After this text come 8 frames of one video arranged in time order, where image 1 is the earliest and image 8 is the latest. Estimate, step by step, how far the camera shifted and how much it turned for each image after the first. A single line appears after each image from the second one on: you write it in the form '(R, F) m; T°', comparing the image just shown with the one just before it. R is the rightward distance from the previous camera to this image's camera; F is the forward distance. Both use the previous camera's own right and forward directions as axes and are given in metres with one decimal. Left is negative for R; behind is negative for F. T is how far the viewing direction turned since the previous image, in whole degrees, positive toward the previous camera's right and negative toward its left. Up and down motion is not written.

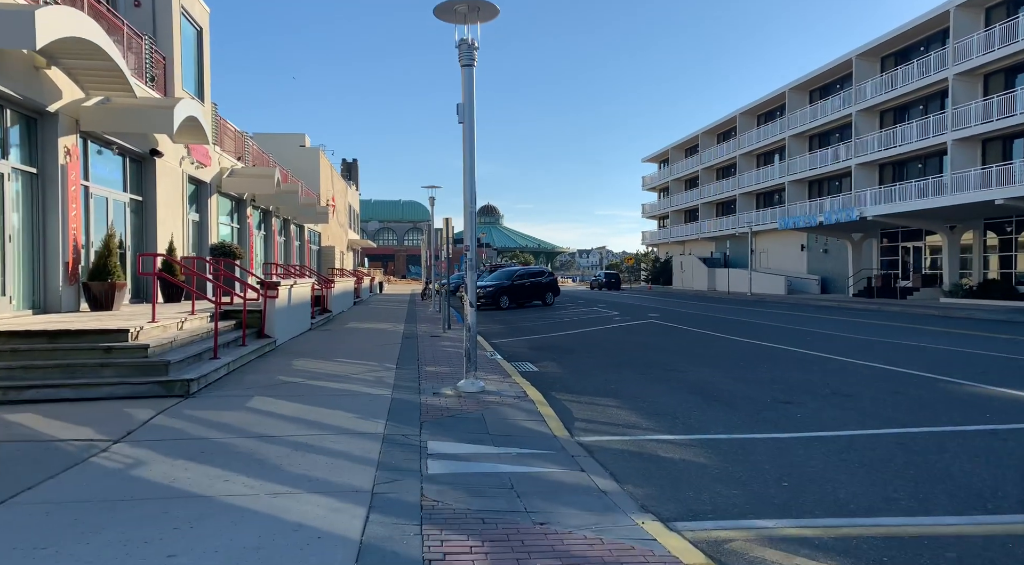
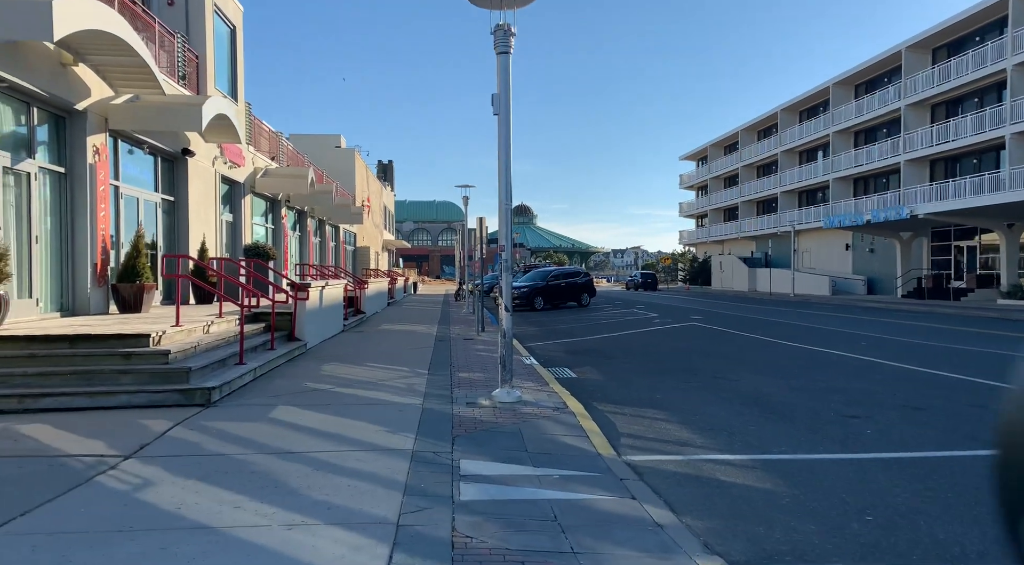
(-0.1, +0.6) m; -3°
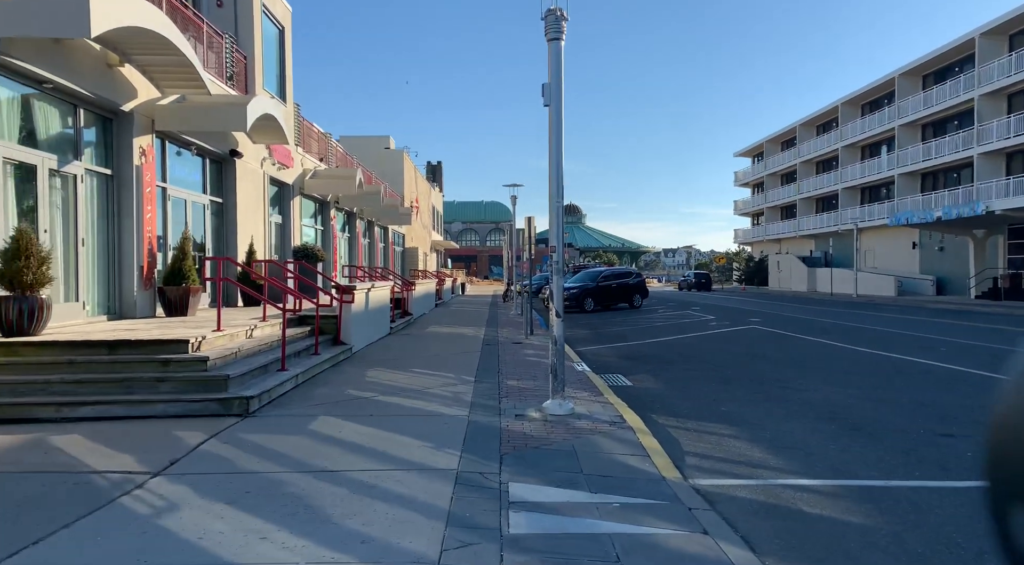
(-0.1, +0.5) m; -4°
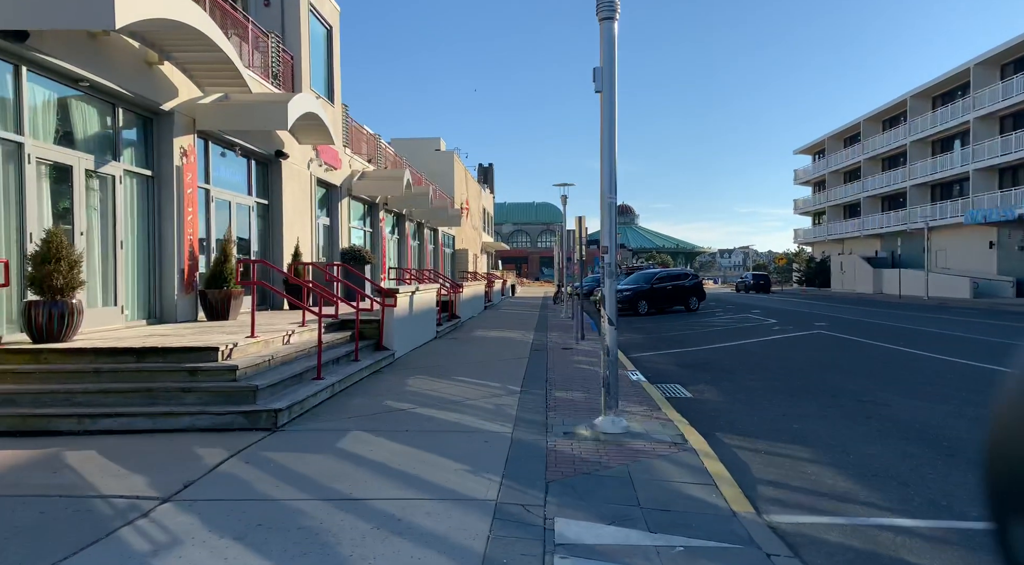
(0.0, +0.6) m; -5°
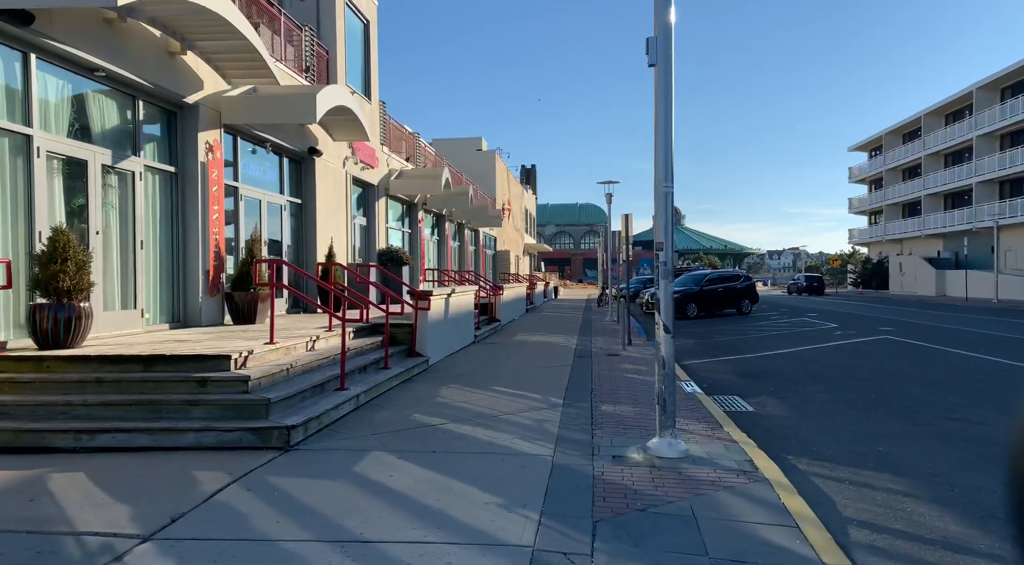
(0.0, +0.8) m; -4°
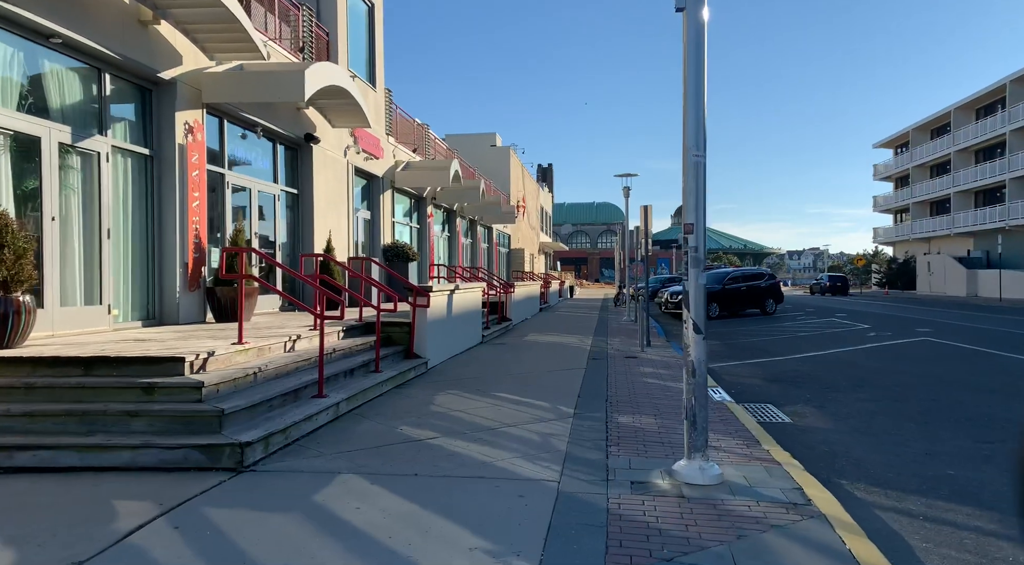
(+0.1, +0.9) m; -2°
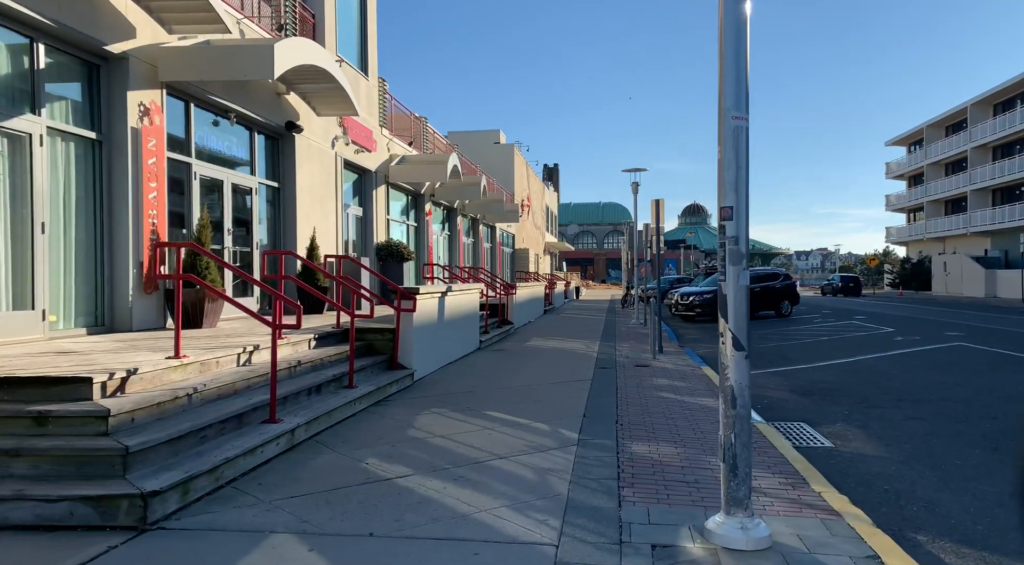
(+0.1, +1.0) m; -1°
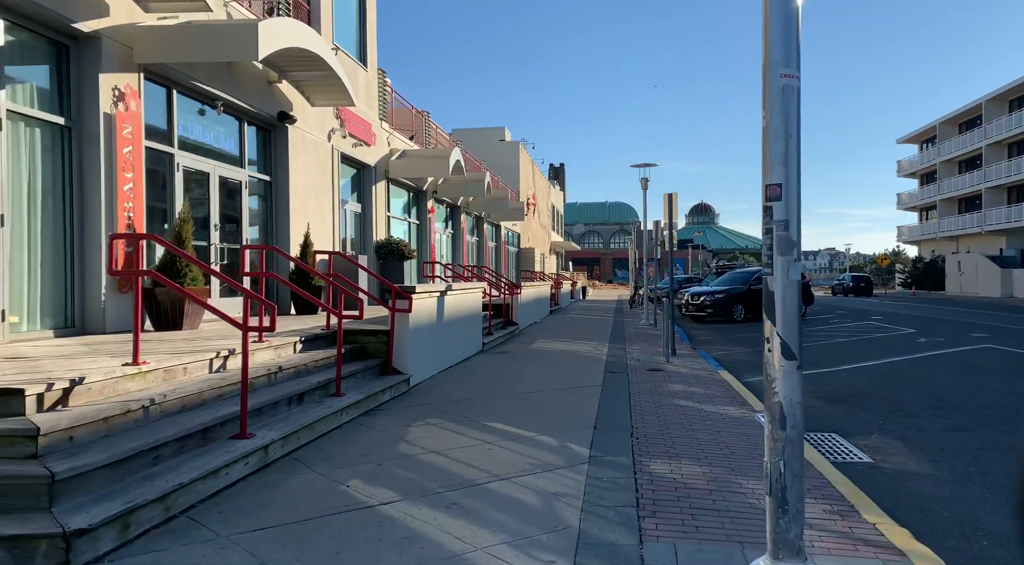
(0.0, +0.6) m; -1°
